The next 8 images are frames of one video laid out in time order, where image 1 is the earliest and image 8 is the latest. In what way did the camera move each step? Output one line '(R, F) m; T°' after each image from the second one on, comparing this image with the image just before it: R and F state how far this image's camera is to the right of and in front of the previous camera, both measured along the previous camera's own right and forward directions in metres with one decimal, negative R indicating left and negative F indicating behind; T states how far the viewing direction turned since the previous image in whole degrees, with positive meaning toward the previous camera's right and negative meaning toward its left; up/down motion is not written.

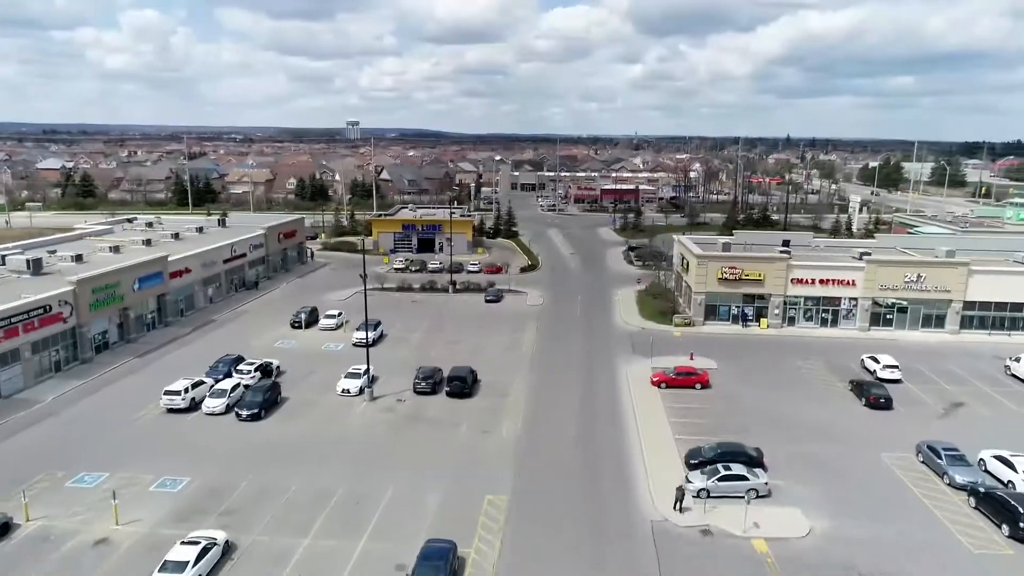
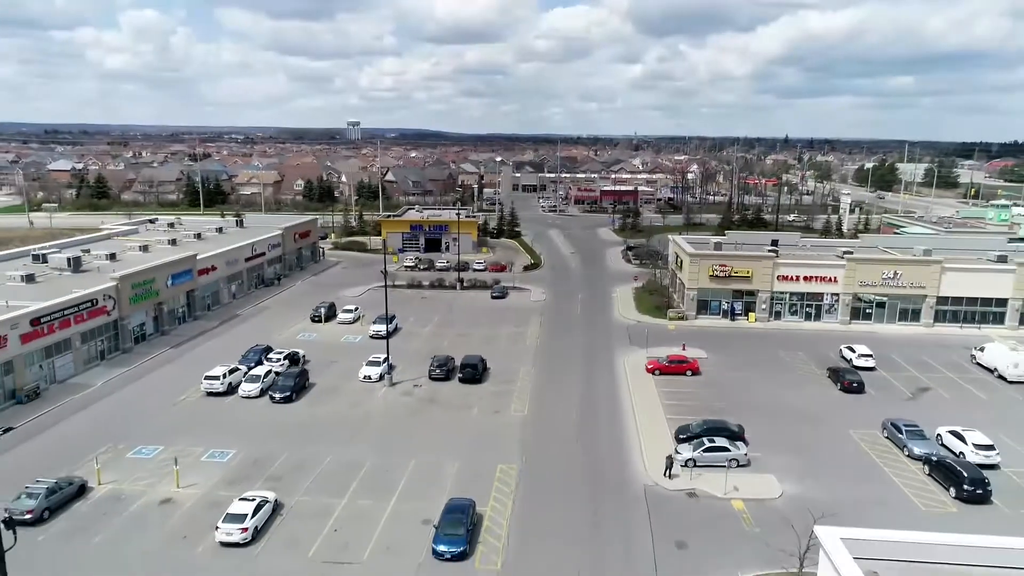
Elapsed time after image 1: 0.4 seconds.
(-0.1, -1.3) m; 0°
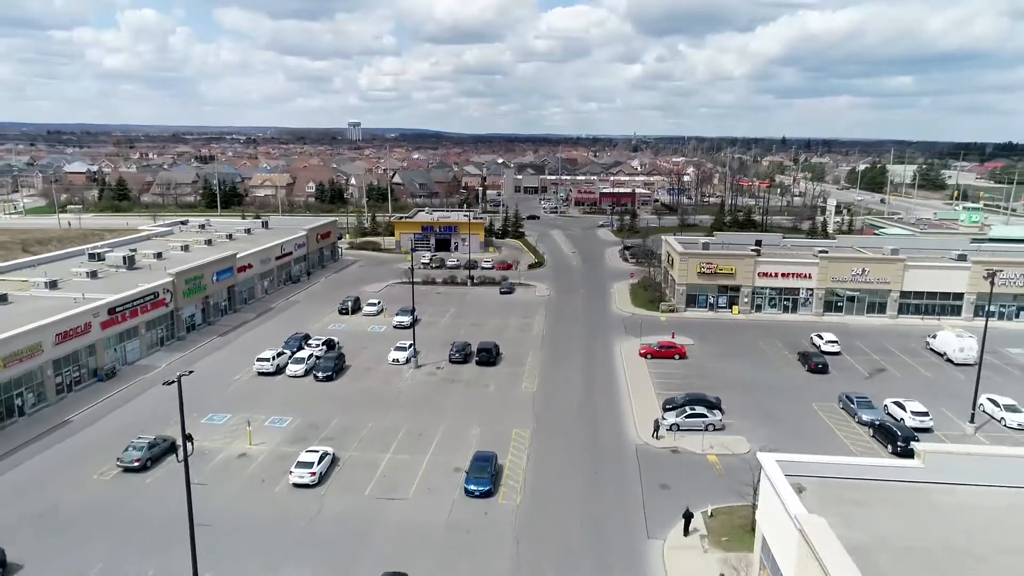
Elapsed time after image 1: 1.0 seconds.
(-0.2, -2.1) m; 0°
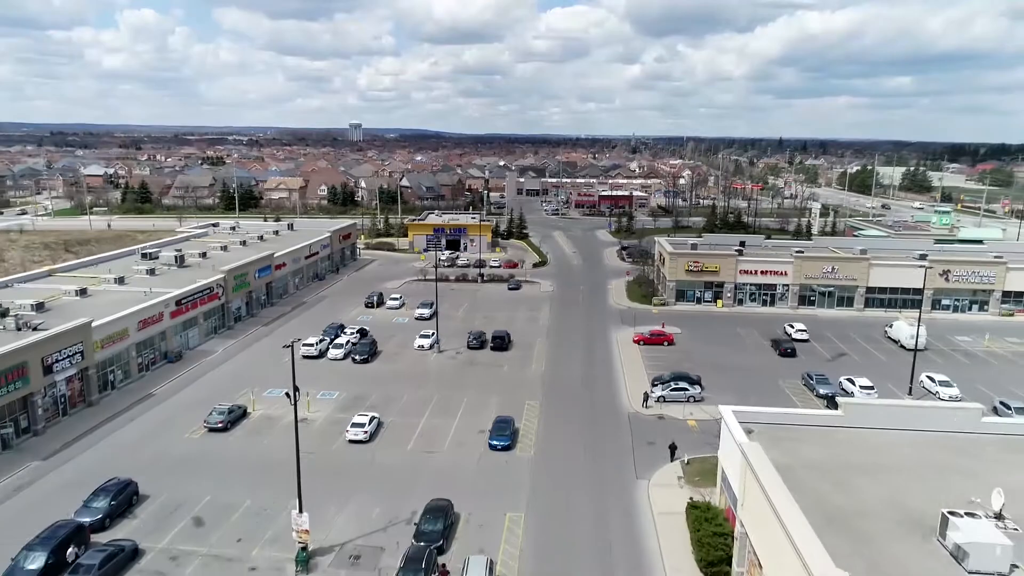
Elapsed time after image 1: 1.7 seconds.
(-0.2, -2.5) m; 0°
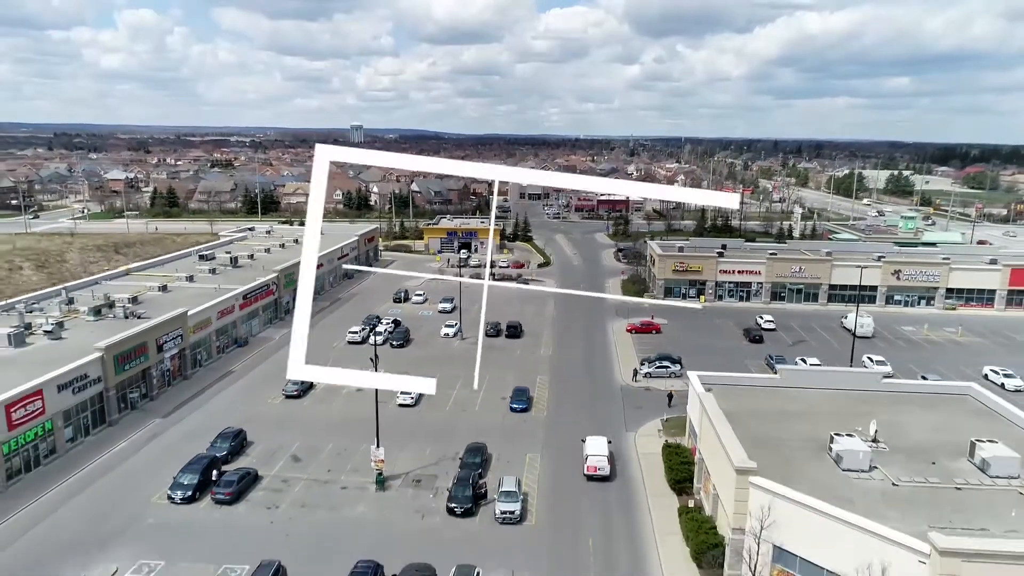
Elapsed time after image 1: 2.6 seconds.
(-0.3, -3.4) m; 0°
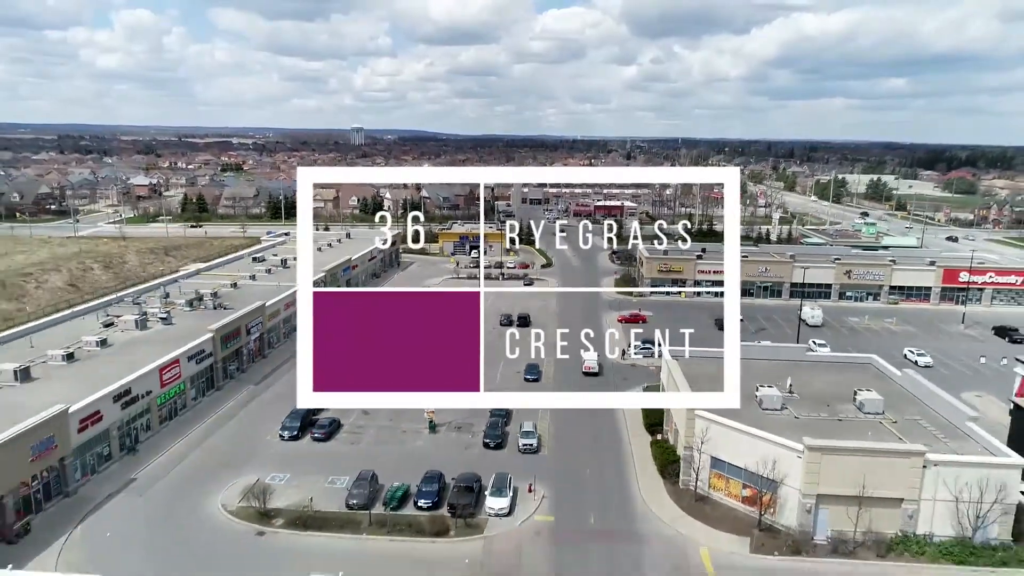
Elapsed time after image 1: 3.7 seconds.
(-0.4, -4.5) m; 0°
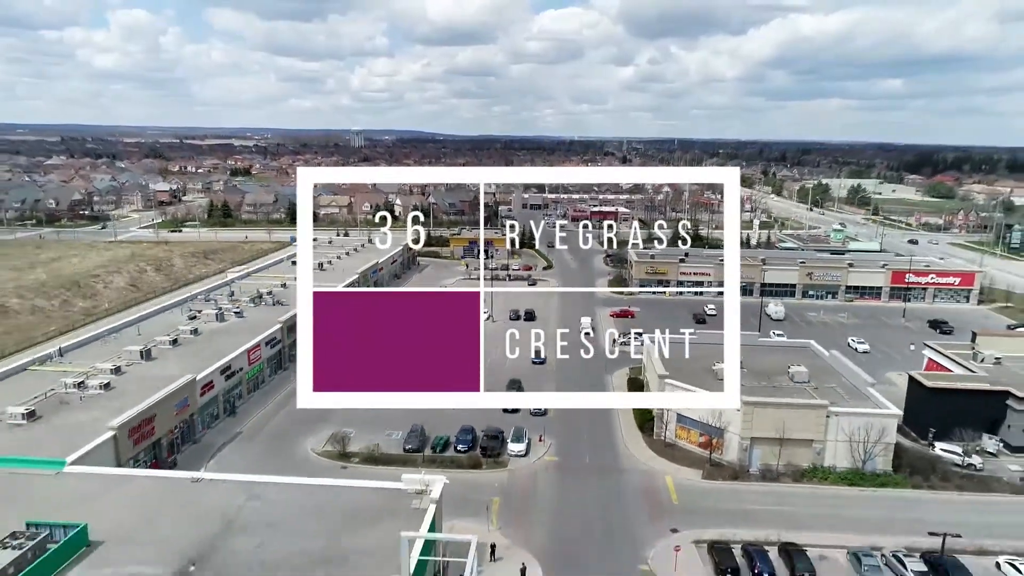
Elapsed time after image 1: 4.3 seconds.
(-0.3, -4.6) m; 0°
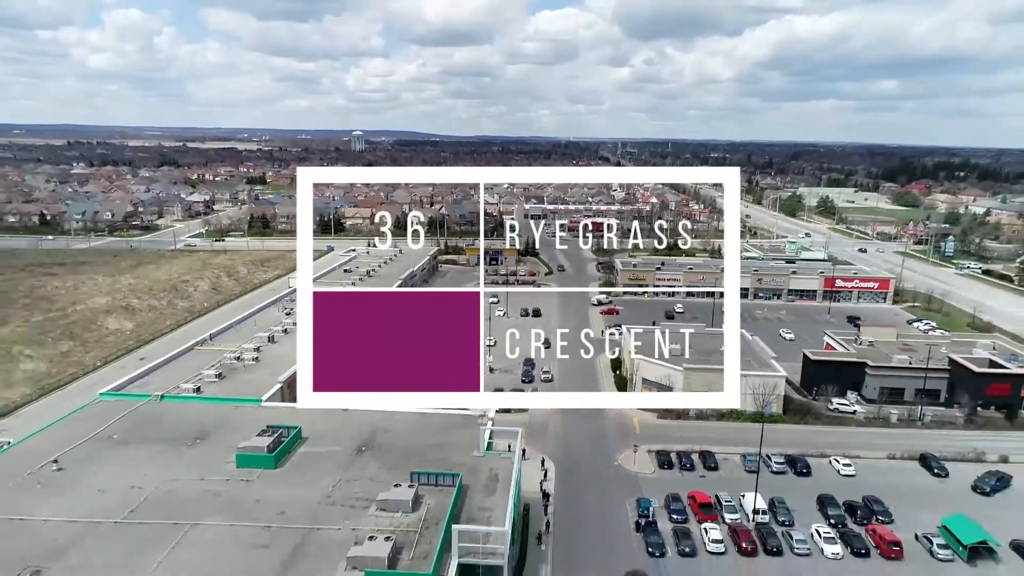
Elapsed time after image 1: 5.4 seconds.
(-0.6, -8.6) m; 0°
